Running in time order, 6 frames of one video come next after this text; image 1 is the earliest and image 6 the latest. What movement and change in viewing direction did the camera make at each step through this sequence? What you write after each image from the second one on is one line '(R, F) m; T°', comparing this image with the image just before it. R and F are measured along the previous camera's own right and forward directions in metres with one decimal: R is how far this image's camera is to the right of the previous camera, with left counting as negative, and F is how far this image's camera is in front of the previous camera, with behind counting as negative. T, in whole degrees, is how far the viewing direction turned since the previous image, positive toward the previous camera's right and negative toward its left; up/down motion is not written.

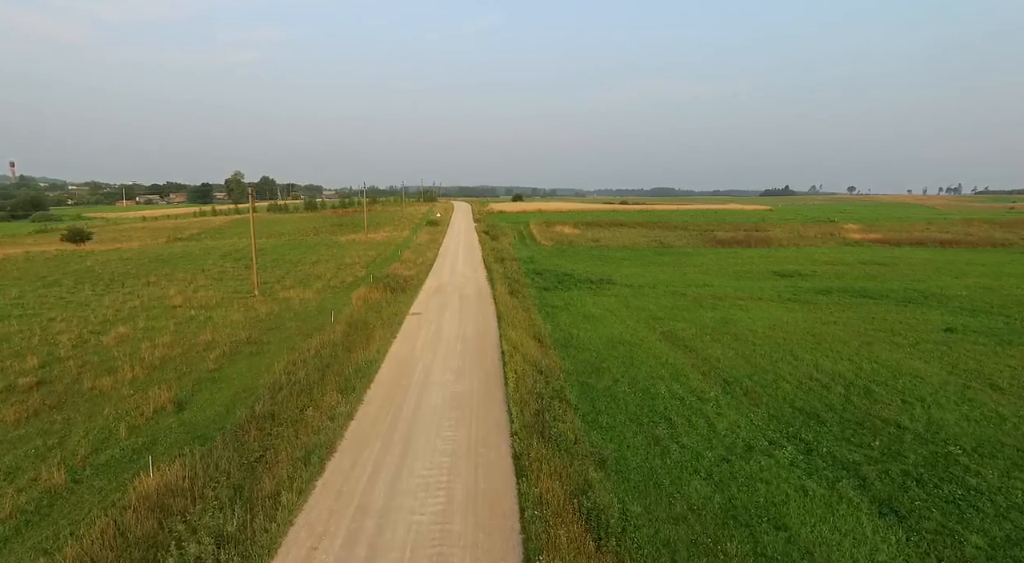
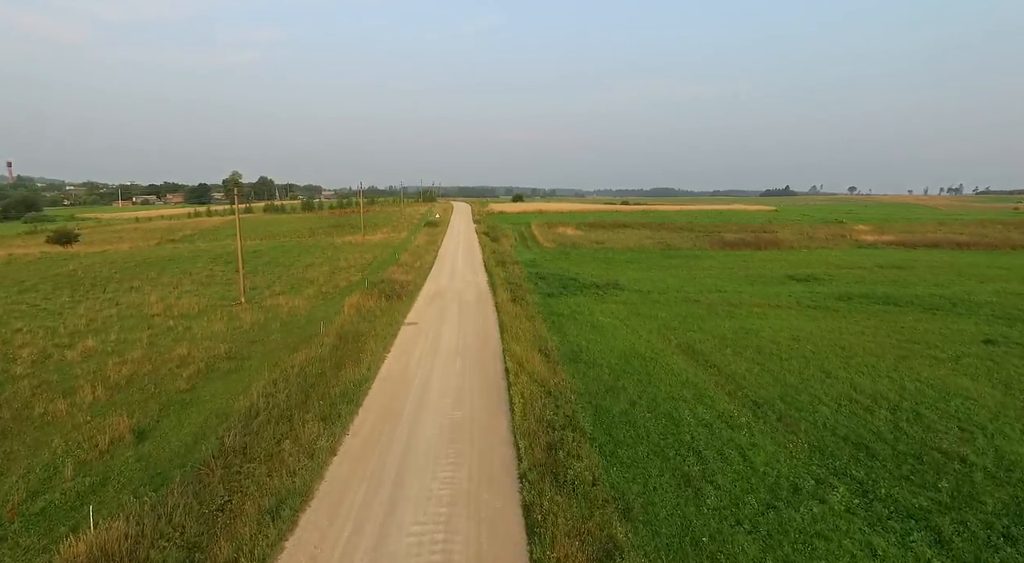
(-0.1, +1.3) m; 0°
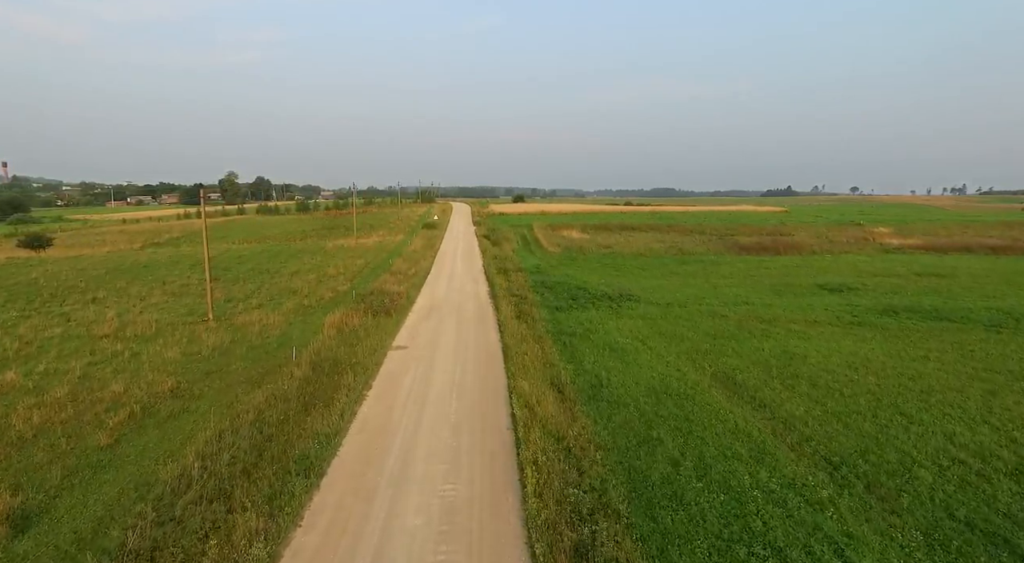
(-0.1, +2.4) m; 0°
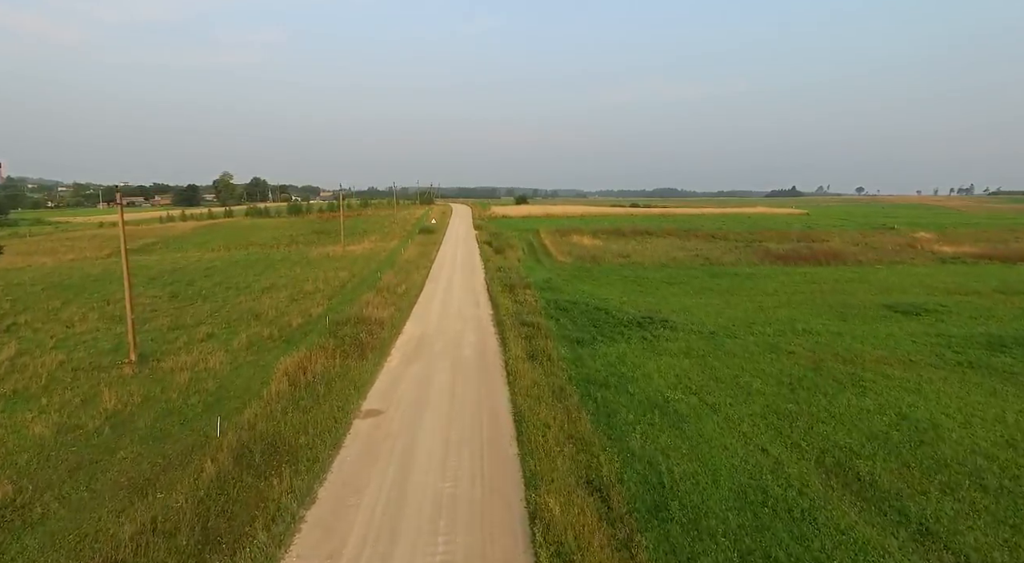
(-0.3, +4.1) m; 0°
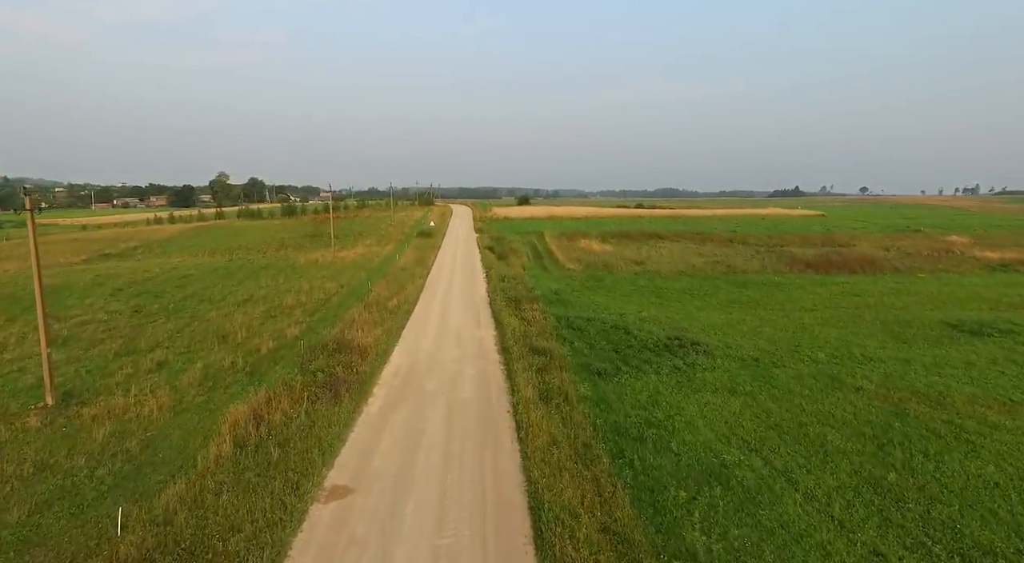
(-0.2, +2.7) m; 0°
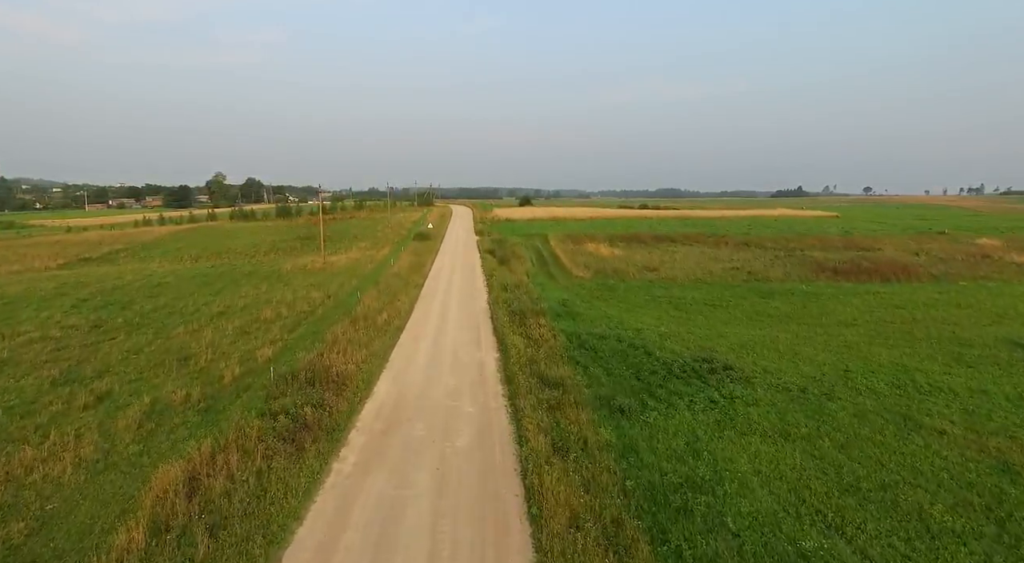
(-0.1, +2.3) m; 0°
